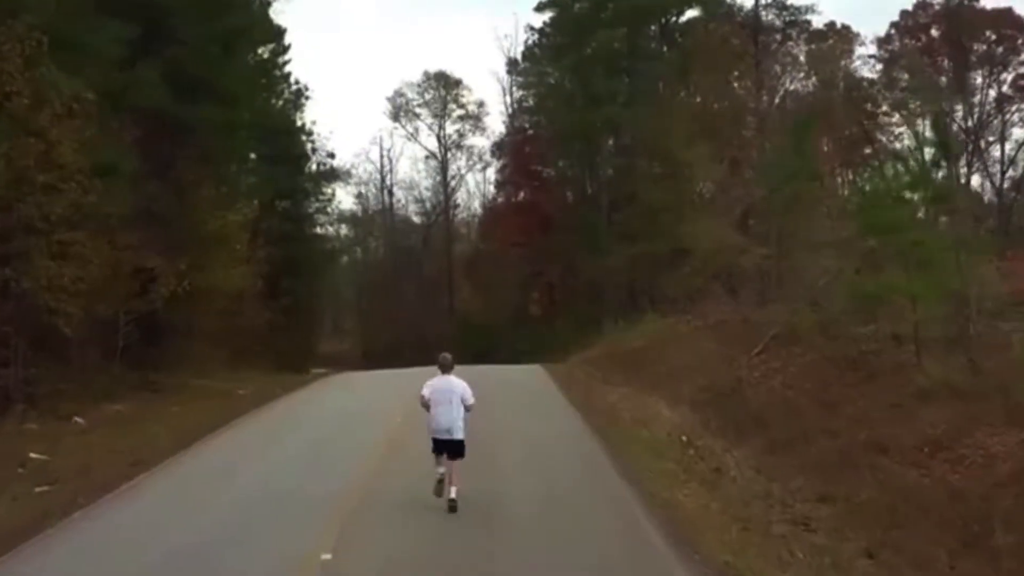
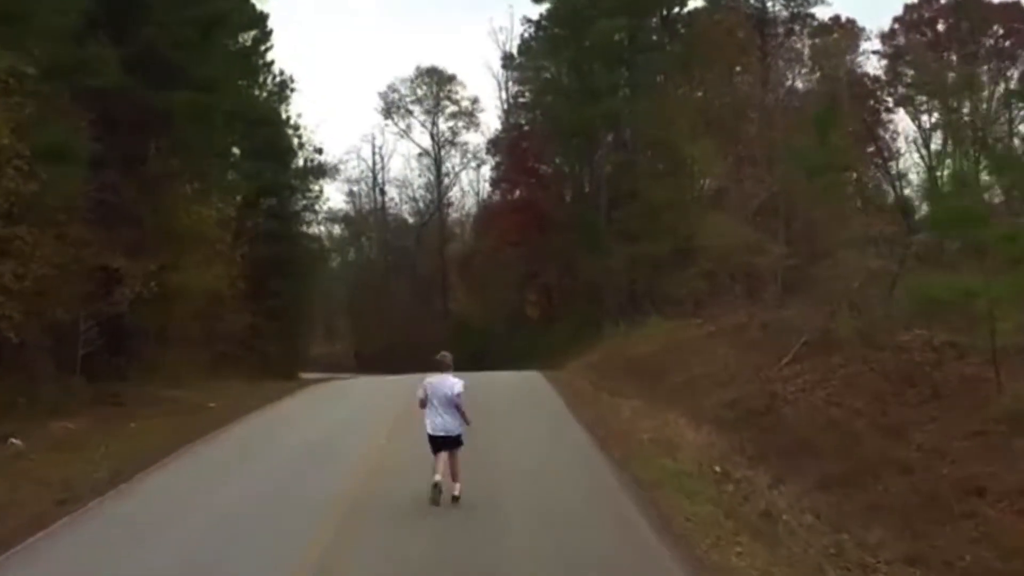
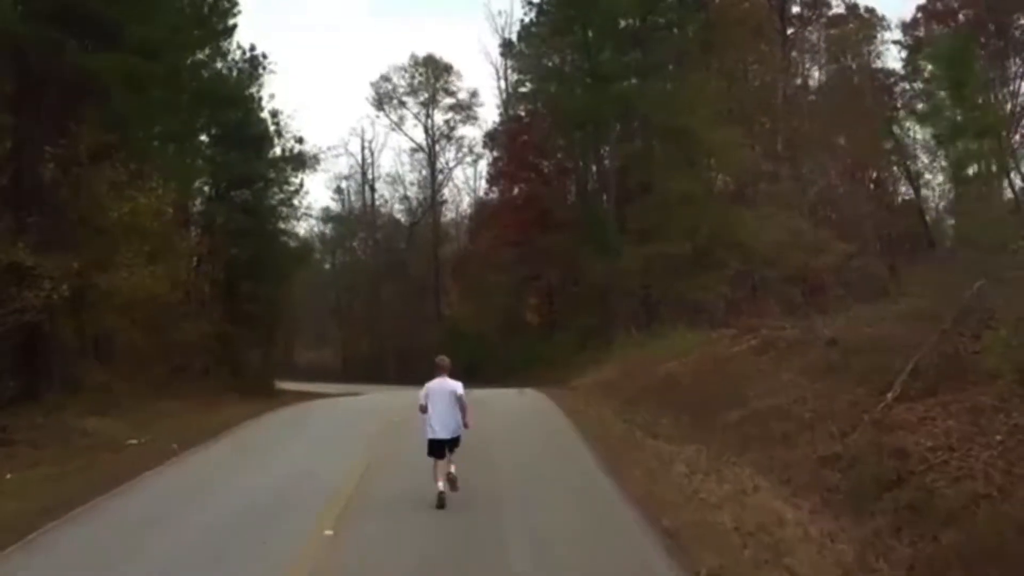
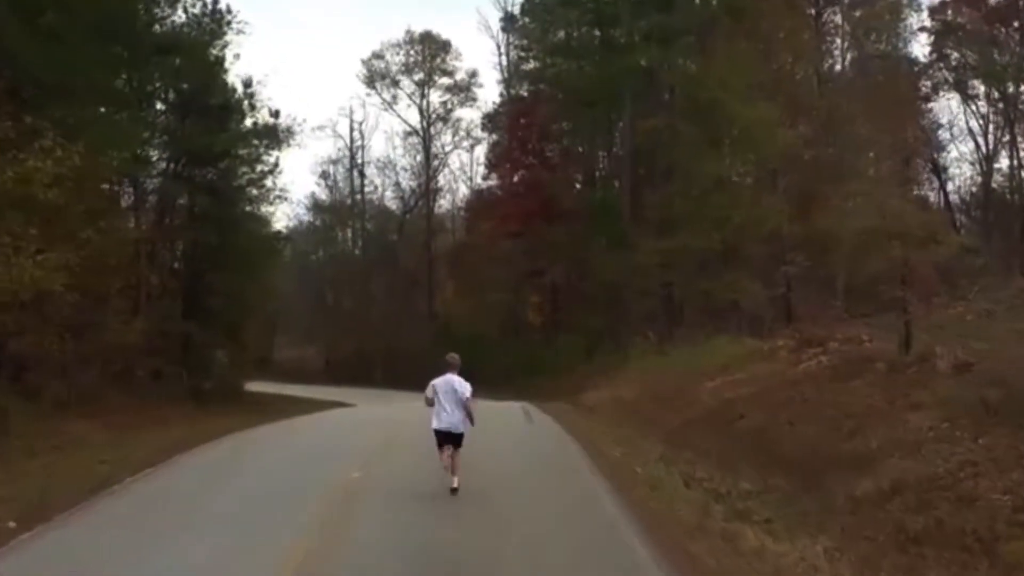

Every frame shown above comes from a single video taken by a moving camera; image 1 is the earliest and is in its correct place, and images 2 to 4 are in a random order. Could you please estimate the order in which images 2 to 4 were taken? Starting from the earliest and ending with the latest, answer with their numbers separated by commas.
2, 3, 4
